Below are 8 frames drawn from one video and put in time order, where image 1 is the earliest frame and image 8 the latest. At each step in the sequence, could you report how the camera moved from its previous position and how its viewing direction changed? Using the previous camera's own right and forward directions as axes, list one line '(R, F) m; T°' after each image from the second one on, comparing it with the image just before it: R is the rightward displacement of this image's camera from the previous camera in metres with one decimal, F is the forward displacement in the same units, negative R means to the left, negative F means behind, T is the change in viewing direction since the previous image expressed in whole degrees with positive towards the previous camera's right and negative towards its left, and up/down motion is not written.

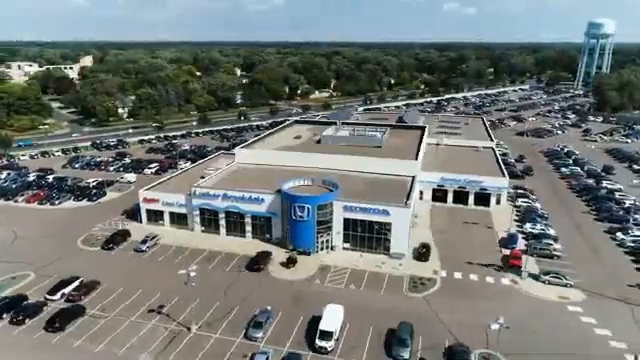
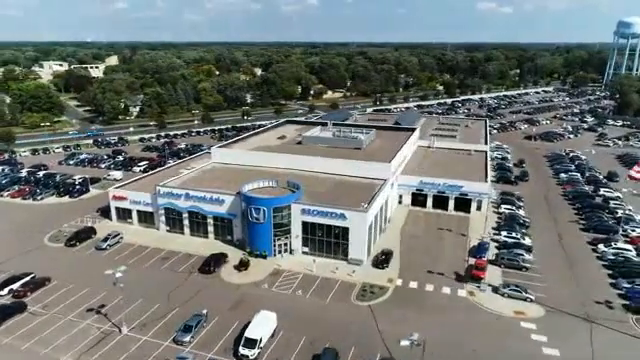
(+6.4, +1.3) m; -4°
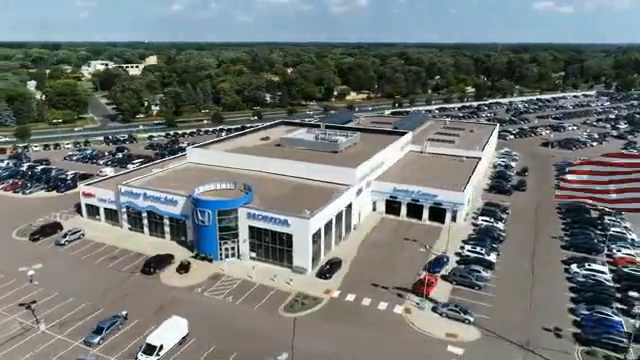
(+8.5, +1.7) m; -6°
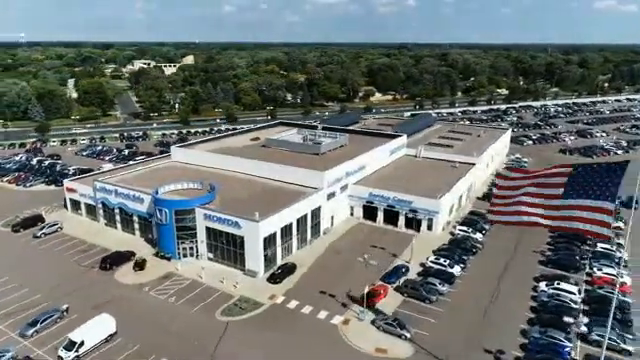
(+7.4, +1.2) m; -5°
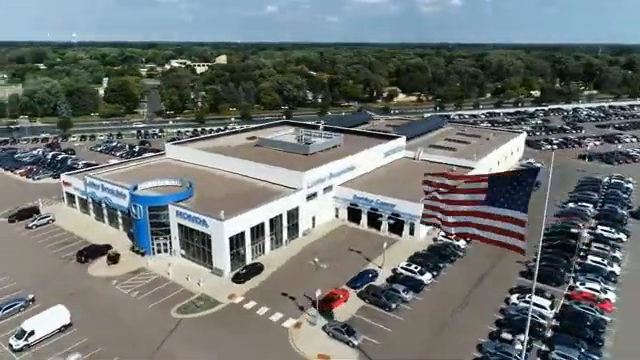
(+5.8, +0.8) m; -5°
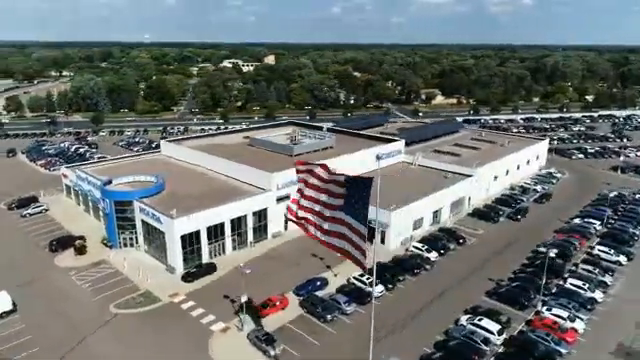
(+8.4, +1.7) m; -7°
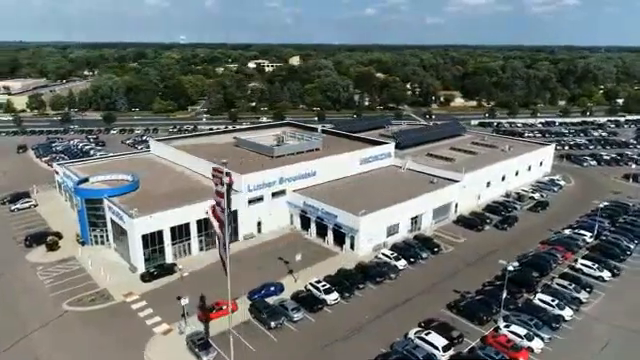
(+5.8, +1.1) m; -4°
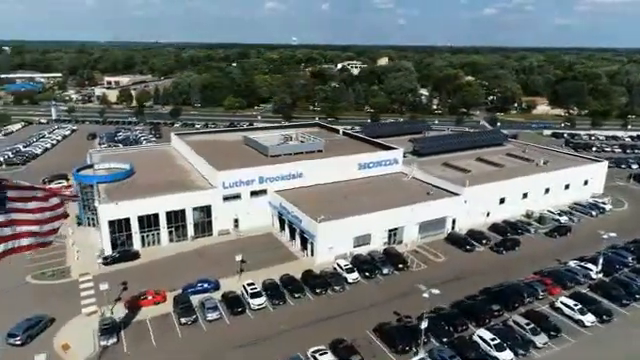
(+12.1, +2.6) m; -13°
